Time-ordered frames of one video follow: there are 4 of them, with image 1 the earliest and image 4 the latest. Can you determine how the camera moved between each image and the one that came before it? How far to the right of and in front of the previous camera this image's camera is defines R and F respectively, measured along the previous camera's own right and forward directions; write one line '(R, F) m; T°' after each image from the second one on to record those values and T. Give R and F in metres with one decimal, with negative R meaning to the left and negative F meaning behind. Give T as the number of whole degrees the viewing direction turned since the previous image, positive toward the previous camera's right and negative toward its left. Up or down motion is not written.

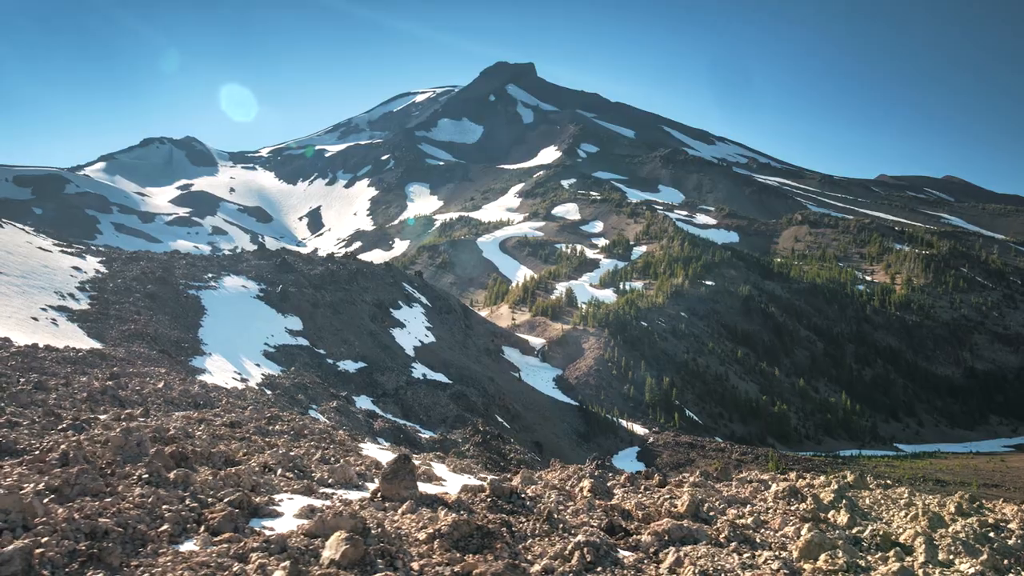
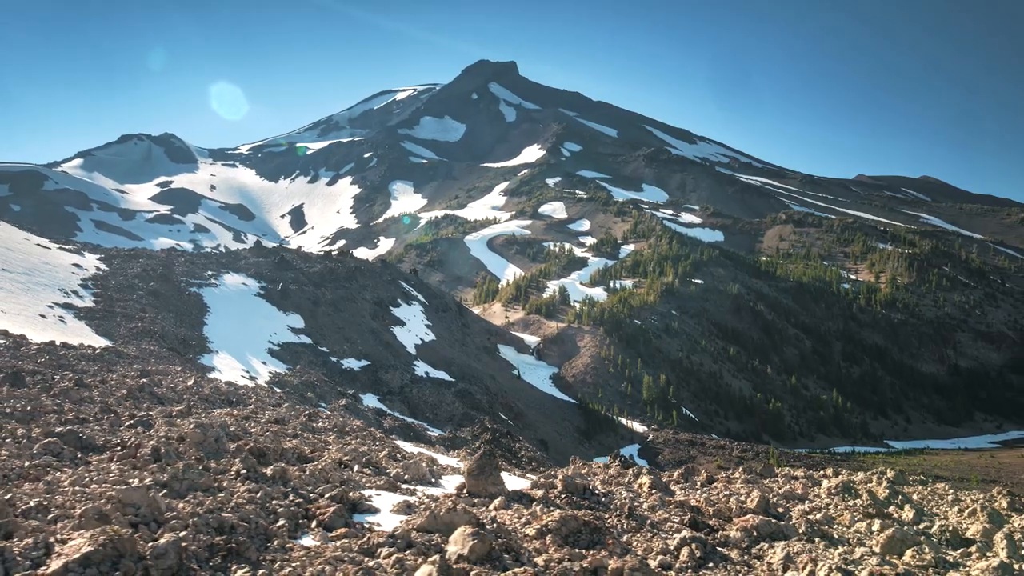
(-1.6, 0.0) m; 0°
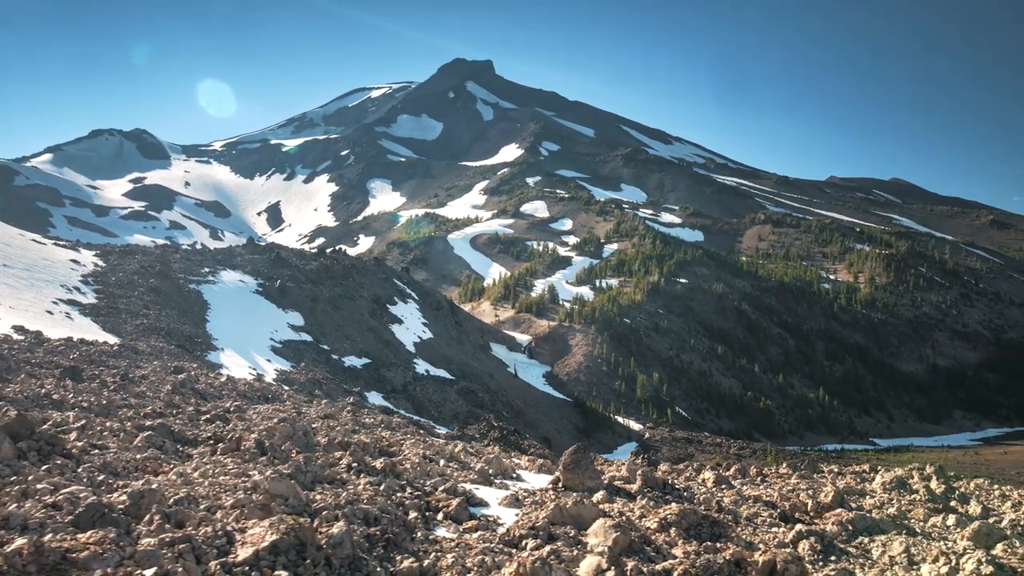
(-1.8, 0.0) m; +1°
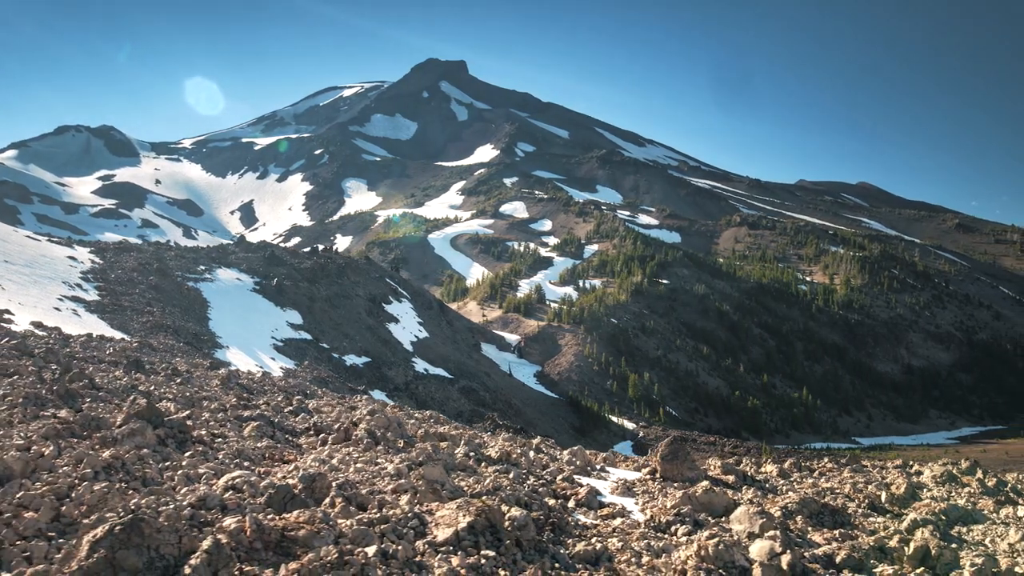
(-1.9, -0.1) m; +1°
